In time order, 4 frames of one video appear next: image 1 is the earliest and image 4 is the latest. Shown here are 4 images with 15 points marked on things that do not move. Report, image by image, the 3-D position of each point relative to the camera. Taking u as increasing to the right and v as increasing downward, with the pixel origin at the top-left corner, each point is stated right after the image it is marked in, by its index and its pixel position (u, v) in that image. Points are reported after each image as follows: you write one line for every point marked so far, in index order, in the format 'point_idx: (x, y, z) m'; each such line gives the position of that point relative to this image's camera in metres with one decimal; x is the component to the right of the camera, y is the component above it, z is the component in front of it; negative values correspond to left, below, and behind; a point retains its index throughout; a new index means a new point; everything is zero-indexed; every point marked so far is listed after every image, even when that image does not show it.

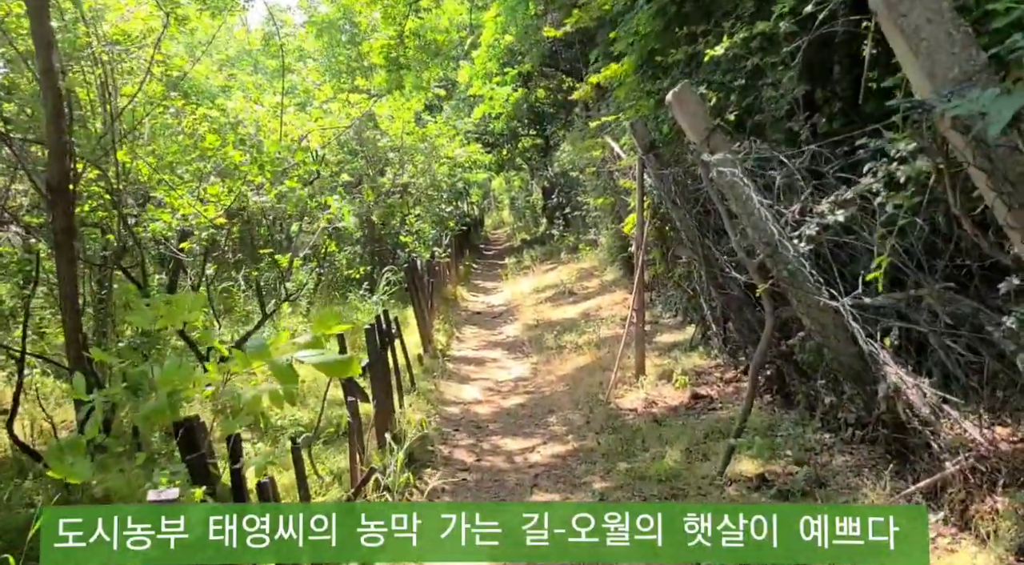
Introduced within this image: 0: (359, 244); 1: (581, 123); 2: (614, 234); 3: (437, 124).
0: (-2.2, +0.6, +12.6) m
1: (+1.0, +2.3, +12.6) m
2: (+1.4, +0.7, +12.0) m
3: (-1.3, +2.8, +15.2) m
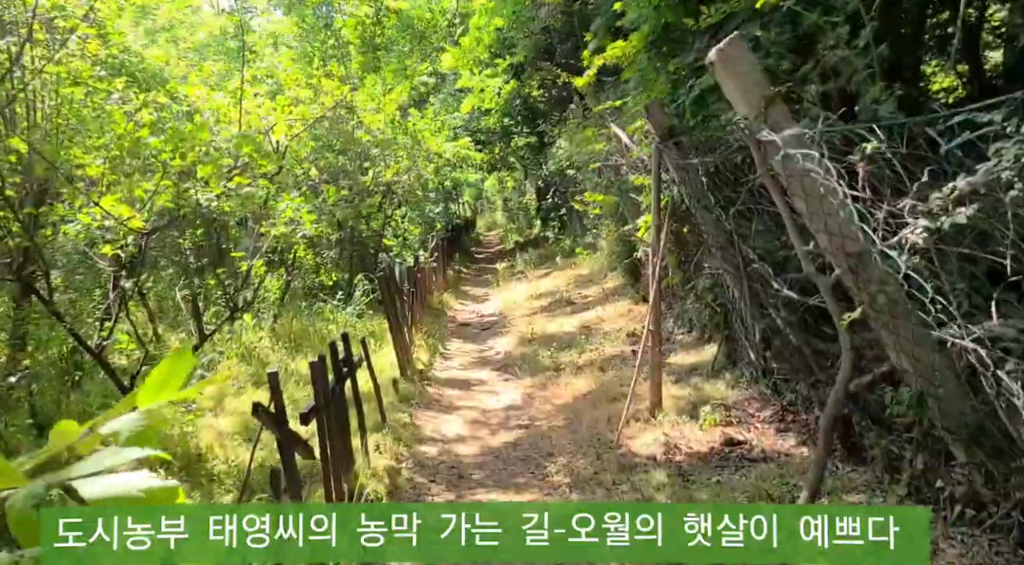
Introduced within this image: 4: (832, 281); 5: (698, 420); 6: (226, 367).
0: (-2.4, +0.5, +11.3) m
1: (+0.9, +2.2, +11.4) m
2: (+1.3, +0.6, +10.7) m
3: (-1.4, +2.7, +13.9) m
4: (+1.3, 0.0, +3.4) m
5: (+1.2, -0.9, +5.6) m
6: (-2.7, -0.8, +7.9) m
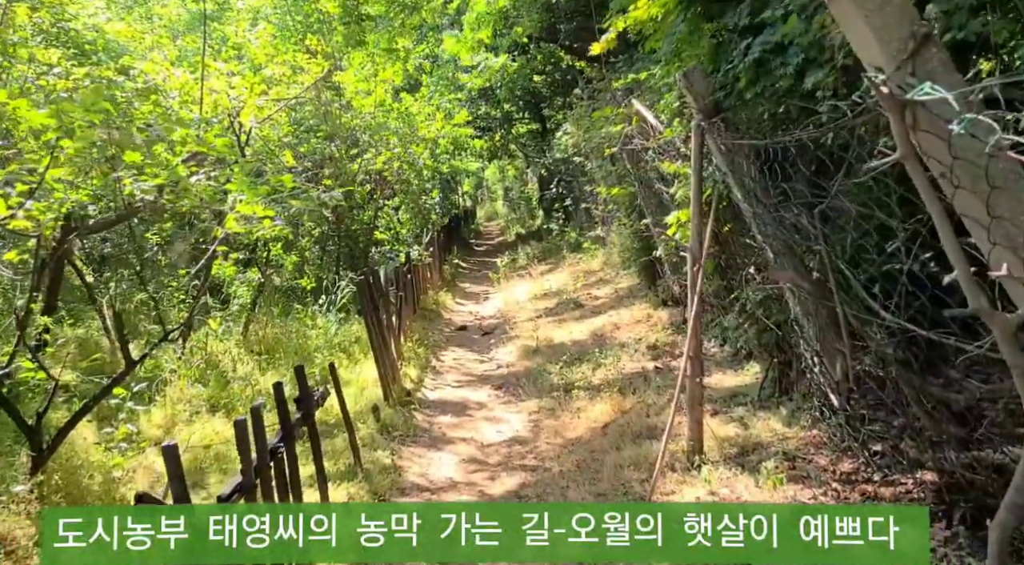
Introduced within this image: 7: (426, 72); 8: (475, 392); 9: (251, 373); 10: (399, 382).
0: (-2.3, +0.4, +10.1) m
1: (+0.9, +2.2, +10.2) m
2: (+1.3, +0.6, +9.5) m
3: (-1.4, +2.7, +12.7) m
4: (+1.3, -0.1, +2.2) m
5: (+1.2, -1.0, +4.4) m
6: (-2.6, -0.9, +6.8) m
7: (-1.4, +3.5, +14.1) m
8: (-0.3, -1.0, +7.6) m
9: (-2.4, -0.8, +7.7) m
10: (-0.9, -0.8, +7.2) m
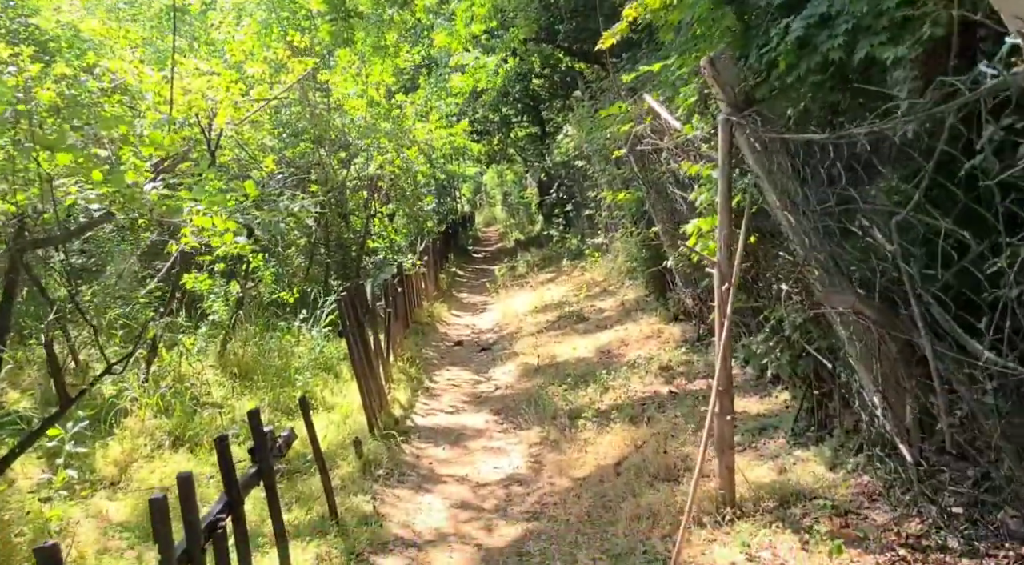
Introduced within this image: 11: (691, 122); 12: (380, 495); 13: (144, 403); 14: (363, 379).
0: (-2.3, +0.3, +9.4) m
1: (+0.9, +2.1, +9.5) m
2: (+1.3, +0.4, +8.9) m
3: (-1.4, +2.5, +12.0) m
4: (+1.3, -0.2, +1.5) m
5: (+1.2, -1.1, +3.7) m
6: (-2.6, -1.0, +6.1) m
7: (-1.5, +3.3, +13.5) m
8: (-0.3, -1.1, +6.9) m
9: (-2.4, -0.9, +7.1) m
10: (-1.0, -1.0, +6.5) m
11: (+1.0, +0.9, +4.7) m
12: (-0.8, -1.2, +5.0) m
13: (-2.7, -0.9, +6.2) m
14: (-1.1, -0.7, +6.1) m
